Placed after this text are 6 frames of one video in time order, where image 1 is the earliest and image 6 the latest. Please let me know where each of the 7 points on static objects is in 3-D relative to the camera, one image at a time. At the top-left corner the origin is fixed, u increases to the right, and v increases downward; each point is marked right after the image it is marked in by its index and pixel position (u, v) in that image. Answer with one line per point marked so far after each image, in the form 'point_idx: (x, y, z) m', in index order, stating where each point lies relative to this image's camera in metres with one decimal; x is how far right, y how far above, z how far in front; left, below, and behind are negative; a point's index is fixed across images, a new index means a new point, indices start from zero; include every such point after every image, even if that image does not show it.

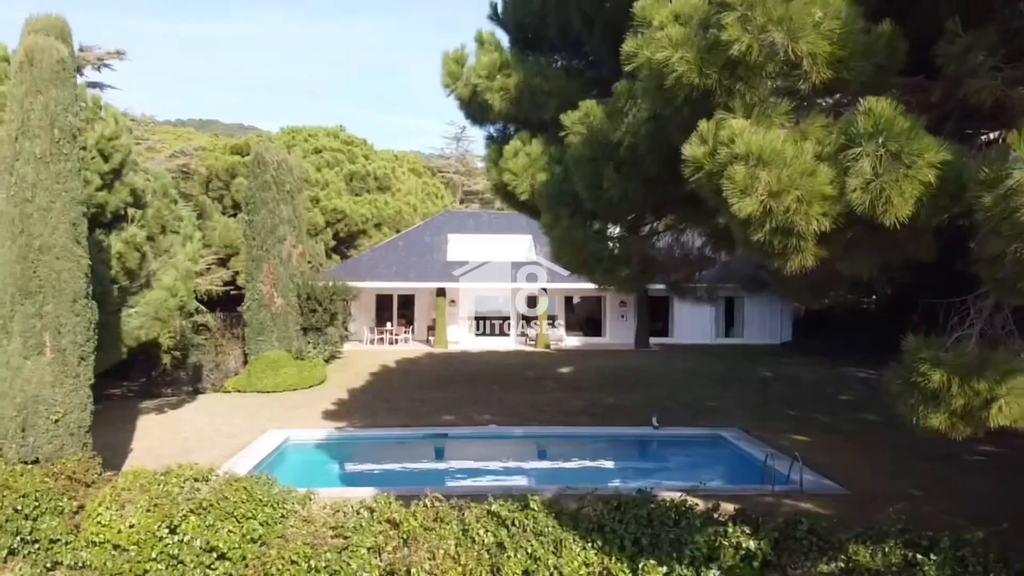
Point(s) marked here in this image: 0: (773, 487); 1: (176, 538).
0: (+3.3, -2.5, +9.8) m
1: (-2.9, -2.2, +6.8) m
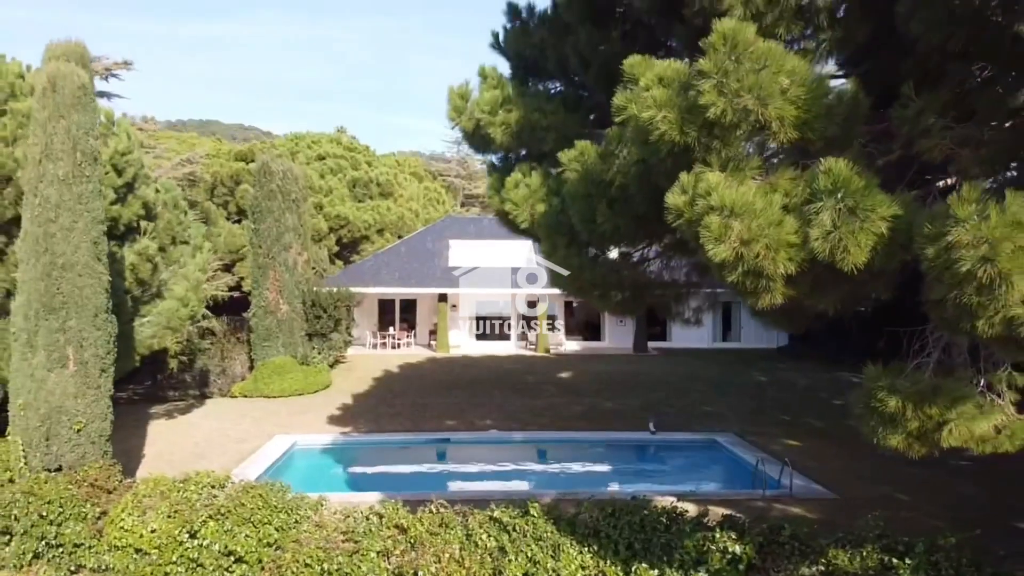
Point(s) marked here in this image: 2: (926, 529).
0: (+3.3, -2.6, +10.2) m
1: (-2.9, -2.3, +7.3) m
2: (+4.4, -2.6, +8.3) m
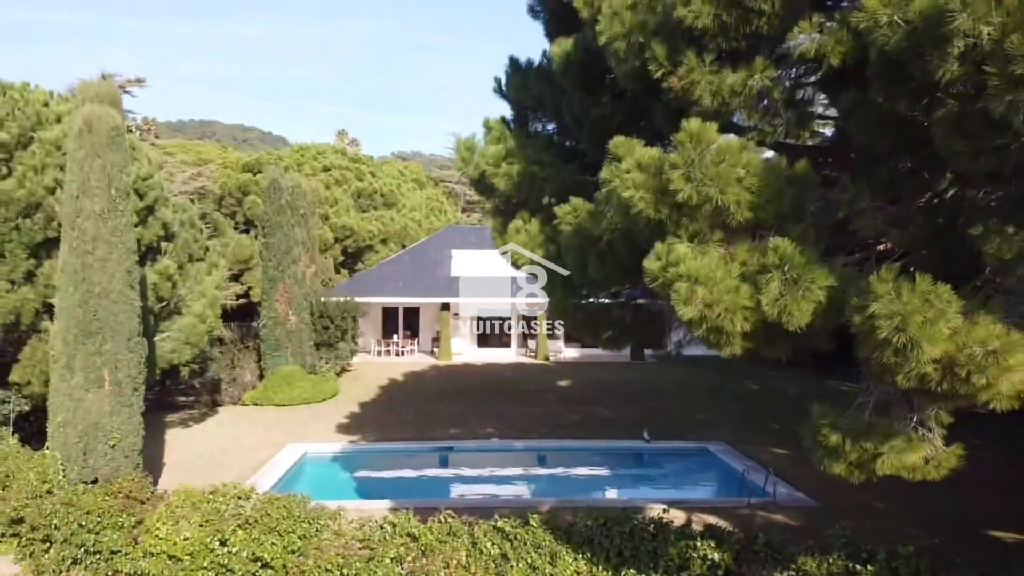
0: (+3.3, -2.9, +11.0) m
1: (-2.9, -2.6, +8.0) m
2: (+4.4, -2.9, +9.1) m
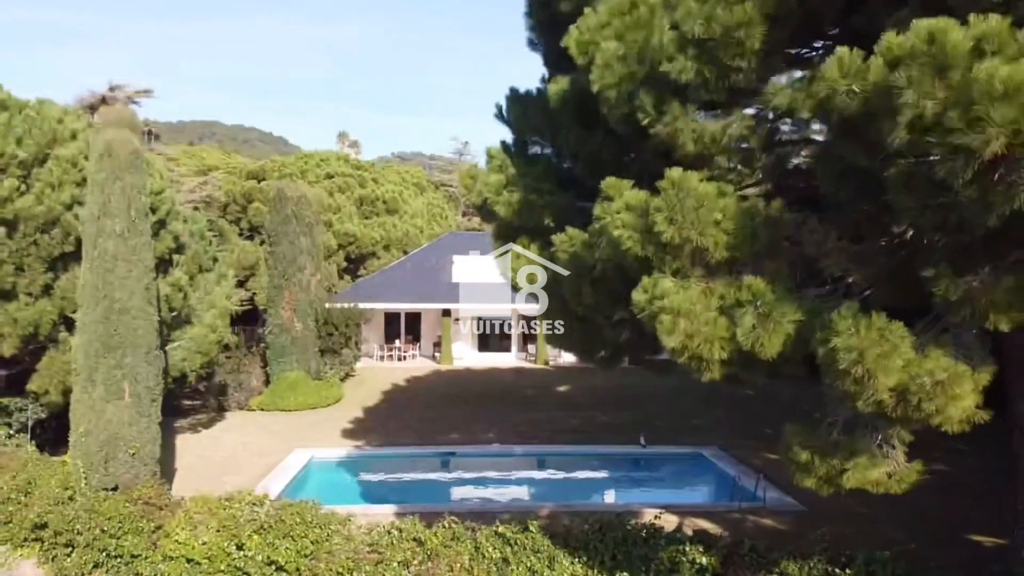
0: (+3.3, -3.1, +11.5) m
1: (-2.9, -2.9, +8.5) m
2: (+4.4, -3.1, +9.6) m
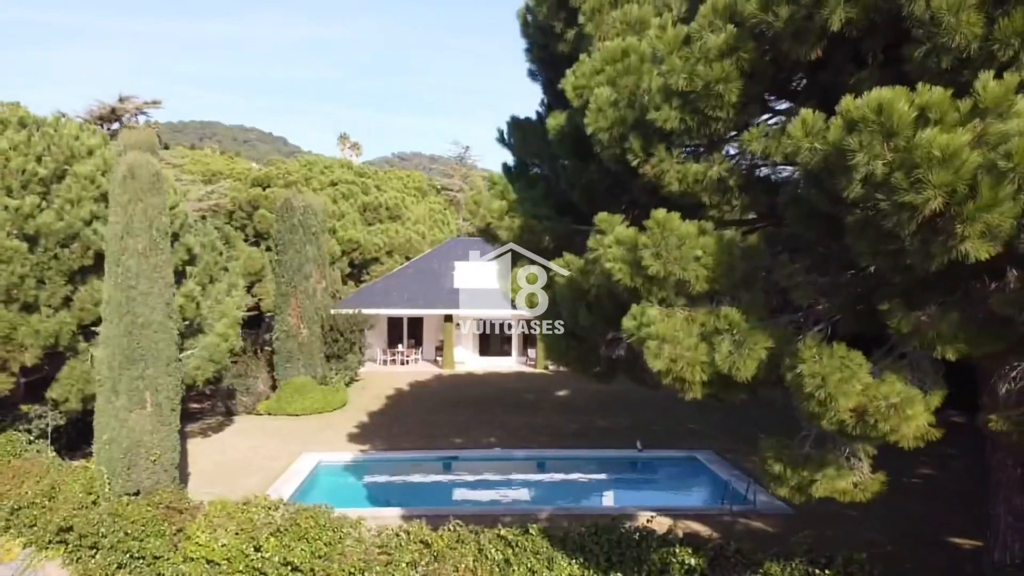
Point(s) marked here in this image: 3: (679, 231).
0: (+3.3, -3.3, +12.0) m
1: (-2.9, -3.1, +9.0) m
2: (+4.4, -3.3, +10.1) m
3: (+1.2, +0.4, +5.7) m
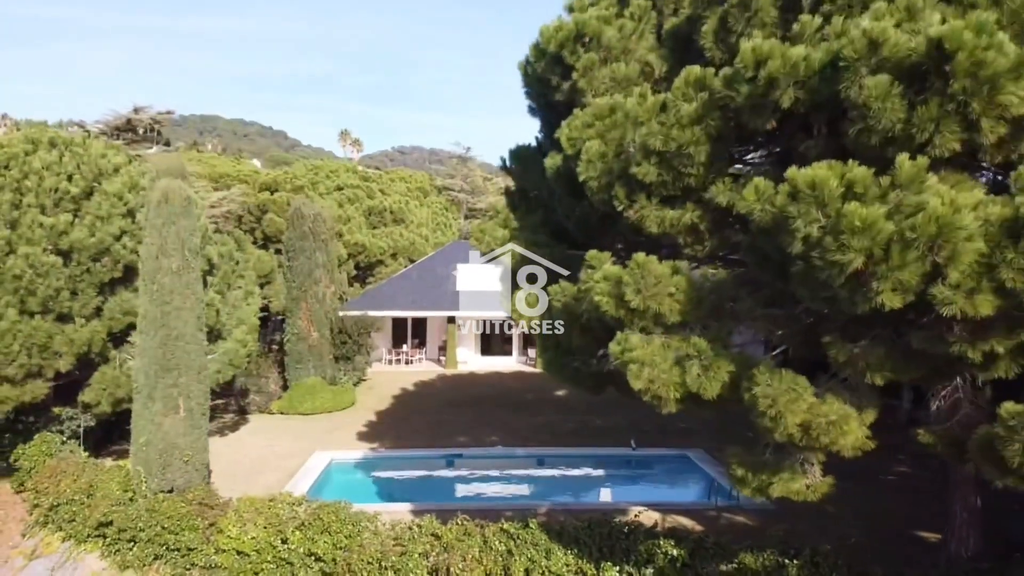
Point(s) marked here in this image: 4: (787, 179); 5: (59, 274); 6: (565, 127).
0: (+3.4, -3.6, +13.0) m
1: (-2.9, -3.3, +10.0) m
2: (+4.4, -3.5, +11.1) m
3: (+1.2, +0.1, +6.7) m
4: (+1.9, +0.8, +5.6) m
5: (-7.6, +0.2, +13.2) m
6: (+0.5, +1.6, +8.0) m
